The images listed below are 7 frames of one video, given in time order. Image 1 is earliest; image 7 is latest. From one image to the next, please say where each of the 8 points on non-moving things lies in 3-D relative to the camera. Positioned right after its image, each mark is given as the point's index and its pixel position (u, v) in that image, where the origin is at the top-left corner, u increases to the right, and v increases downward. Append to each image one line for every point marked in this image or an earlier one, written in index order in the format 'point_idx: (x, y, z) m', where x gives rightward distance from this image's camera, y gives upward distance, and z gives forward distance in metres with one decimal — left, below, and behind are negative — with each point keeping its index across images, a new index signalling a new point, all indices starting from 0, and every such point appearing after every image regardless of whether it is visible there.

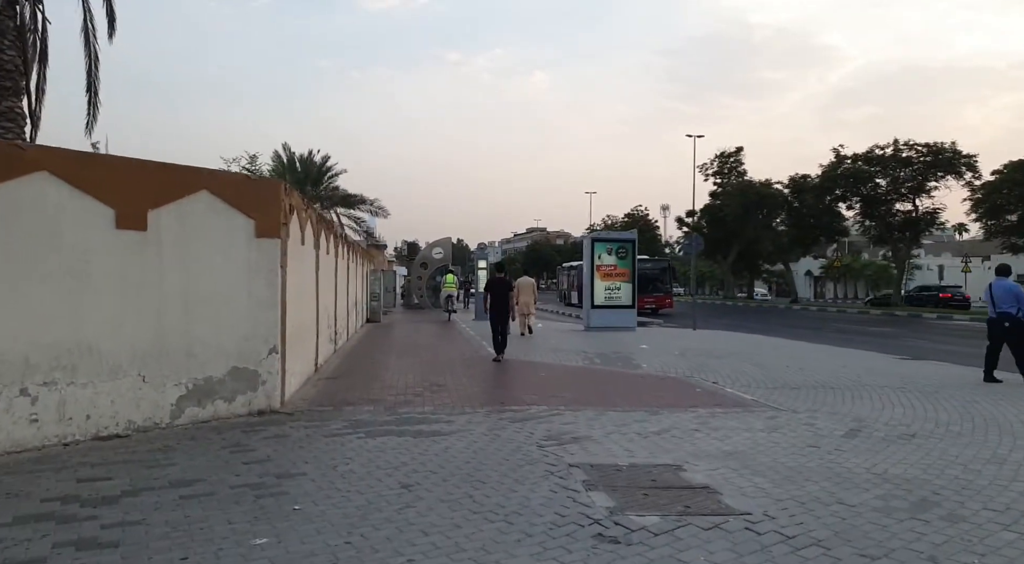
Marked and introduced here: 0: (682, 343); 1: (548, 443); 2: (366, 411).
0: (+4.1, -1.5, +17.4) m
1: (+0.3, -1.5, +6.5) m
2: (-1.6, -1.5, +8.2) m
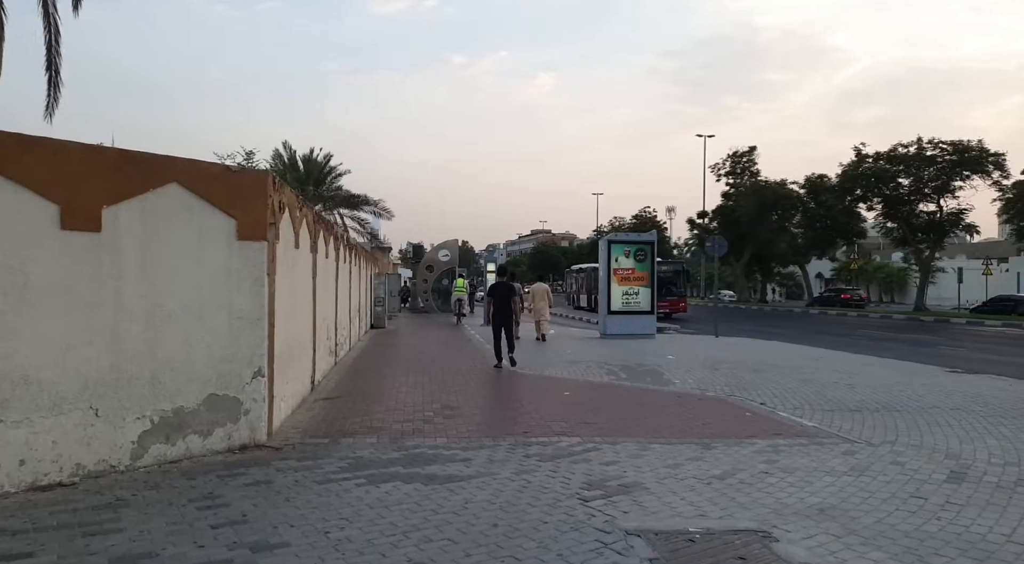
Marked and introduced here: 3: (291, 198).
0: (+4.4, -1.6, +16.1) m
1: (+0.6, -1.6, +5.3) m
2: (-1.4, -1.6, +7.0) m
3: (-2.5, +1.0, +8.1) m
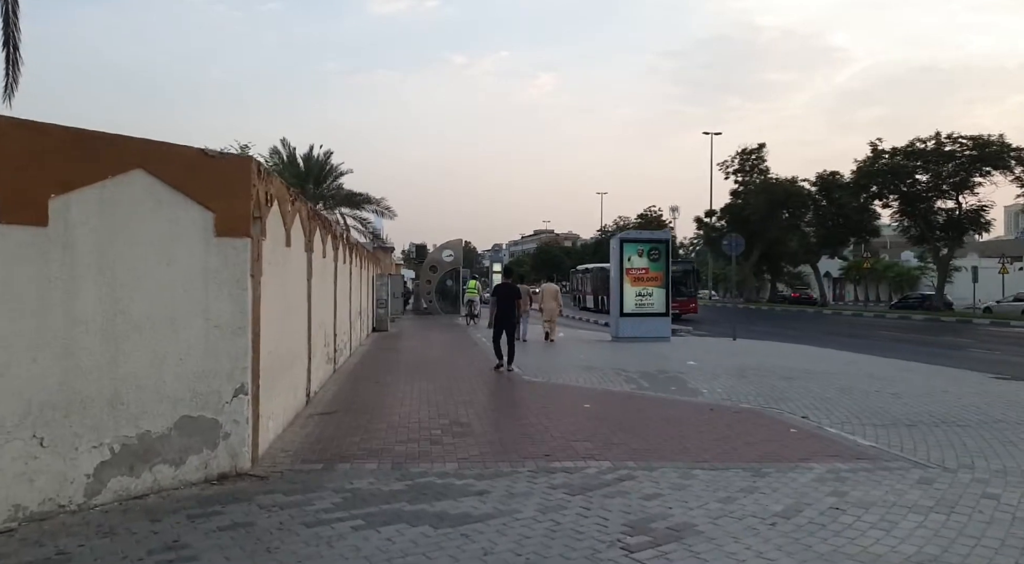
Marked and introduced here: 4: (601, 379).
0: (+4.6, -1.6, +15.2) m
1: (+0.8, -1.6, +4.3) m
2: (-1.2, -1.6, +6.0) m
3: (-2.3, +0.9, +7.2) m
4: (+1.5, -1.7, +12.6) m
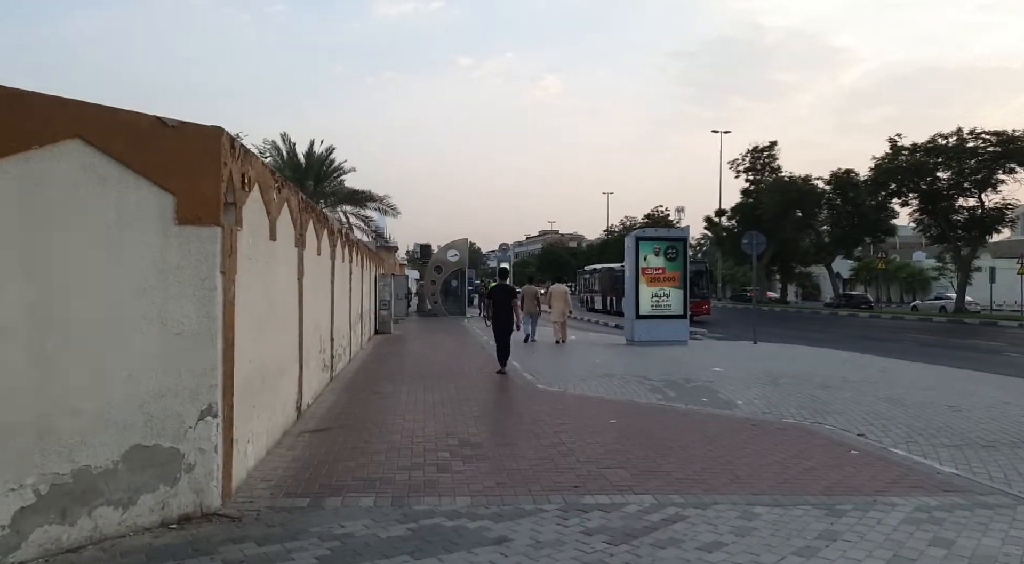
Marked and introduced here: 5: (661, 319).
0: (+4.9, -1.7, +14.1) m
1: (+0.9, -1.6, +3.3) m
2: (-1.0, -1.6, +5.0) m
3: (-2.1, +0.9, +6.2) m
4: (+1.7, -1.7, +11.5) m
5: (+4.1, -1.0, +19.8) m
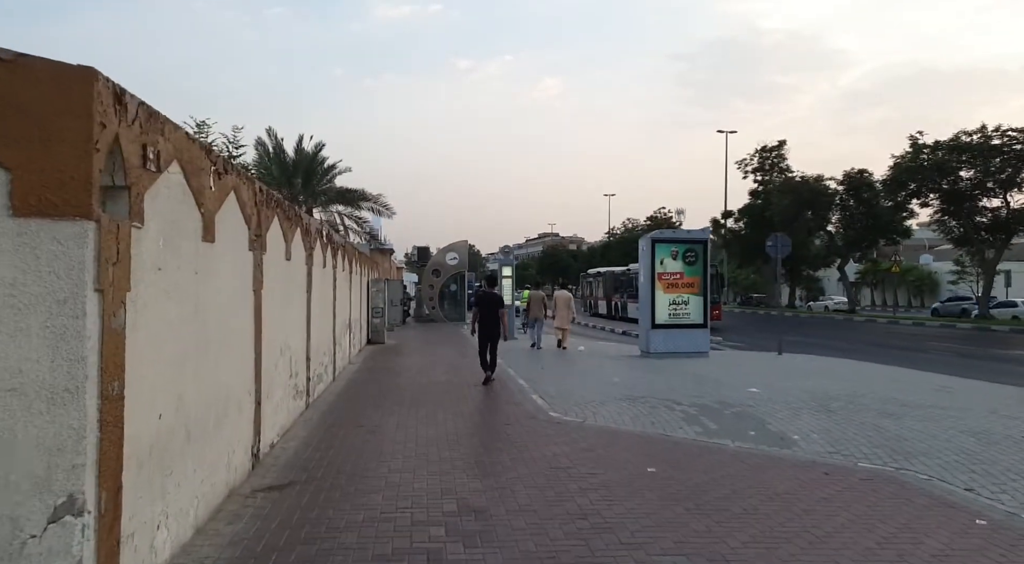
0: (+5.0, -1.8, +12.4) m
1: (+1.0, -1.7, +1.6) m
2: (-0.9, -1.7, +3.3) m
3: (-2.0, +0.8, +4.5) m
4: (+1.9, -1.8, +9.8) m
5: (+4.2, -1.2, +18.1) m
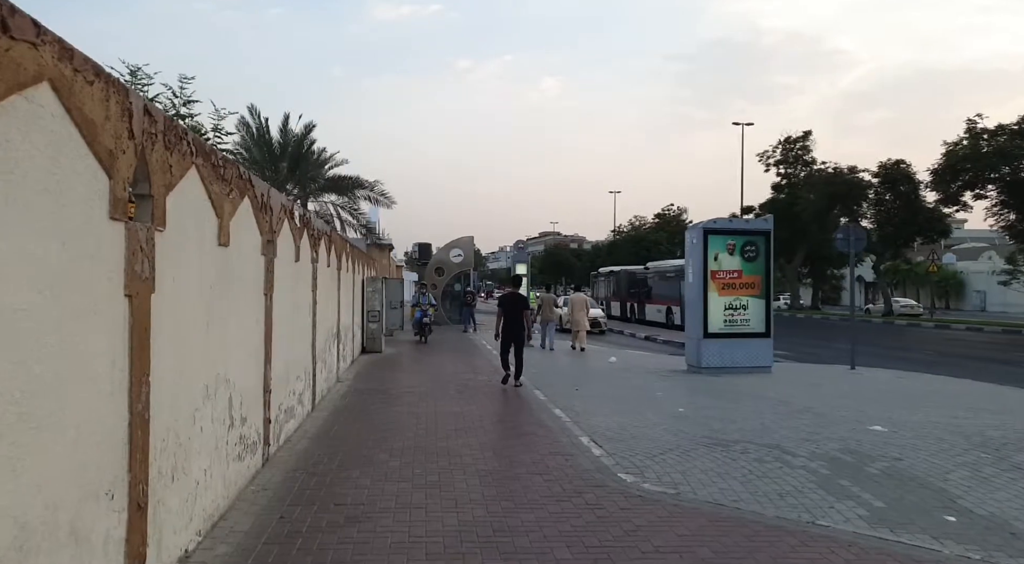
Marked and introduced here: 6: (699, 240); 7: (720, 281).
0: (+5.4, -1.8, +9.3) m
1: (+1.5, -1.7, -1.5) m
2: (-0.4, -1.7, +0.2) m
3: (-1.5, +0.8, +1.4) m
4: (+2.3, -1.8, +6.7) m
5: (+4.6, -1.2, +15.0) m
6: (+3.9, +0.9, +15.1) m
7: (+4.3, 0.0, +15.0) m
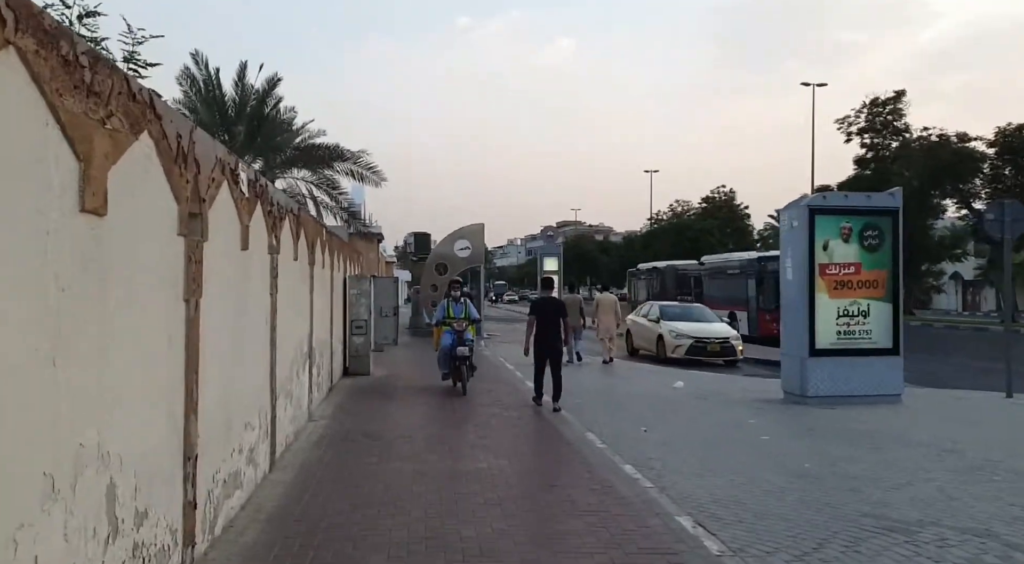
0: (+5.7, -1.7, +5.4) m
1: (+1.2, -1.5, -5.2) m
2: (-0.6, -1.6, -3.4) m
3: (-1.7, +0.9, -2.1) m
4: (+2.5, -1.7, +3.0) m
5: (+5.3, -1.1, +11.2) m
6: (+4.5, +0.9, +11.3) m
7: (+4.9, +0.1, +11.1) m
